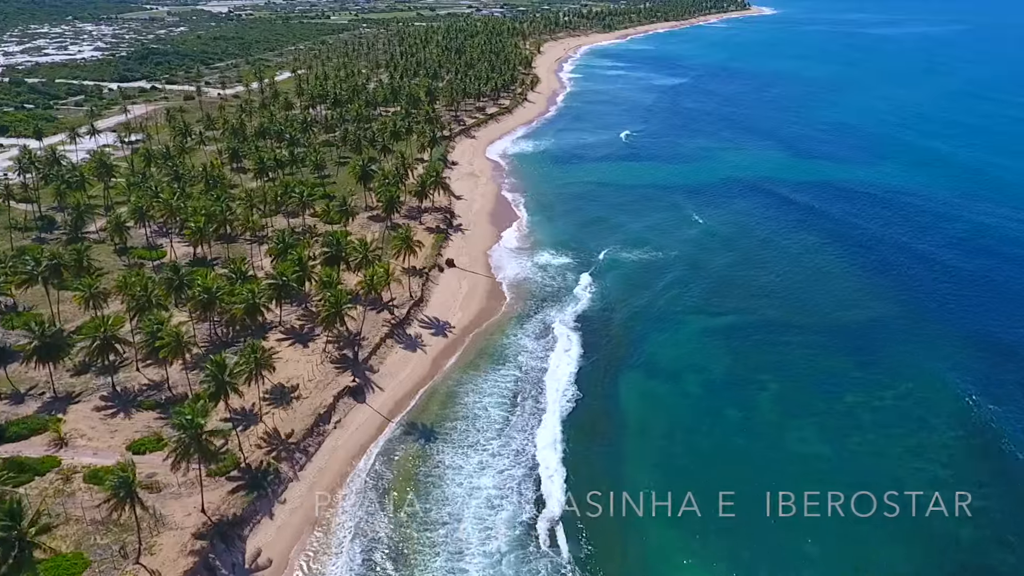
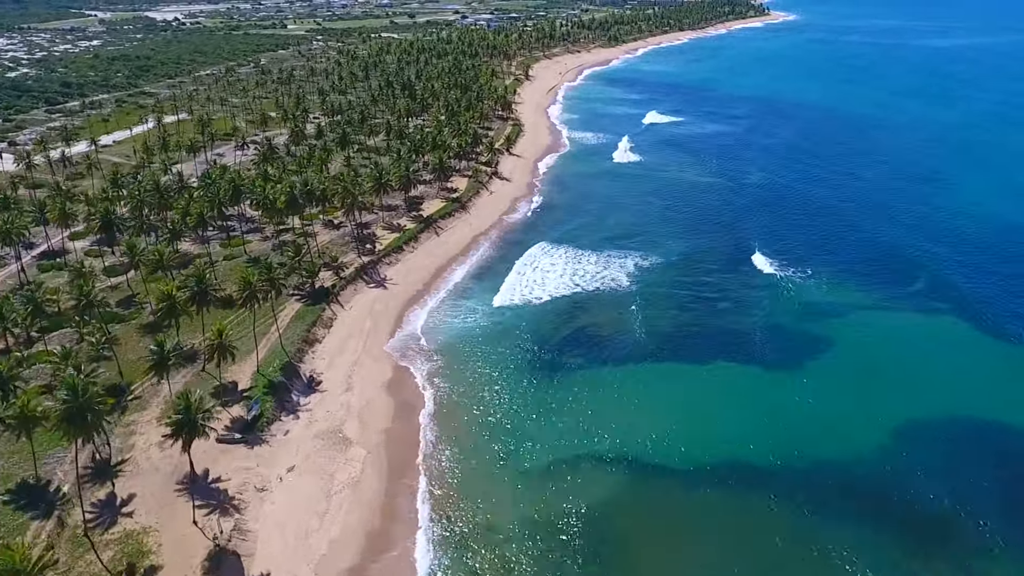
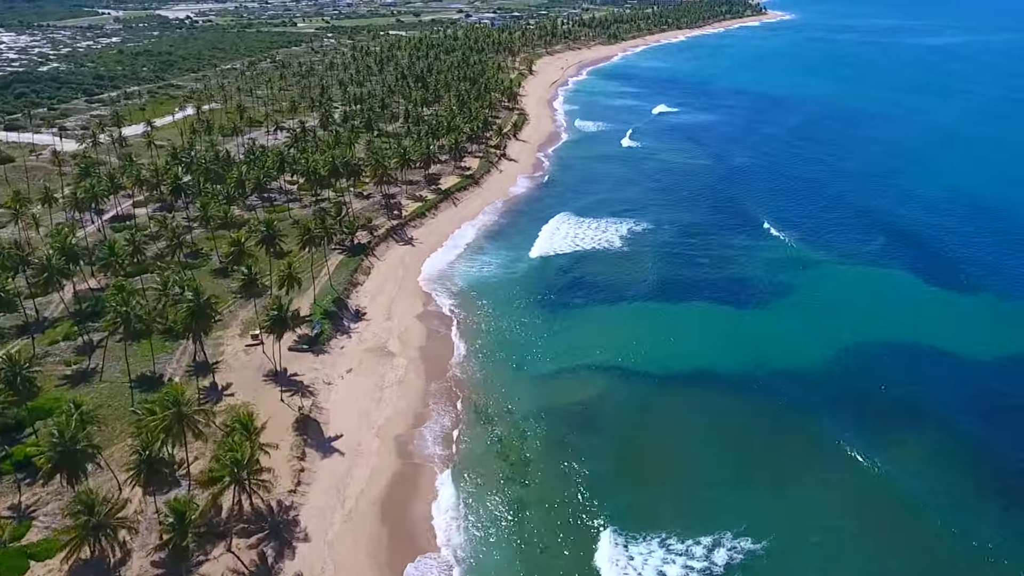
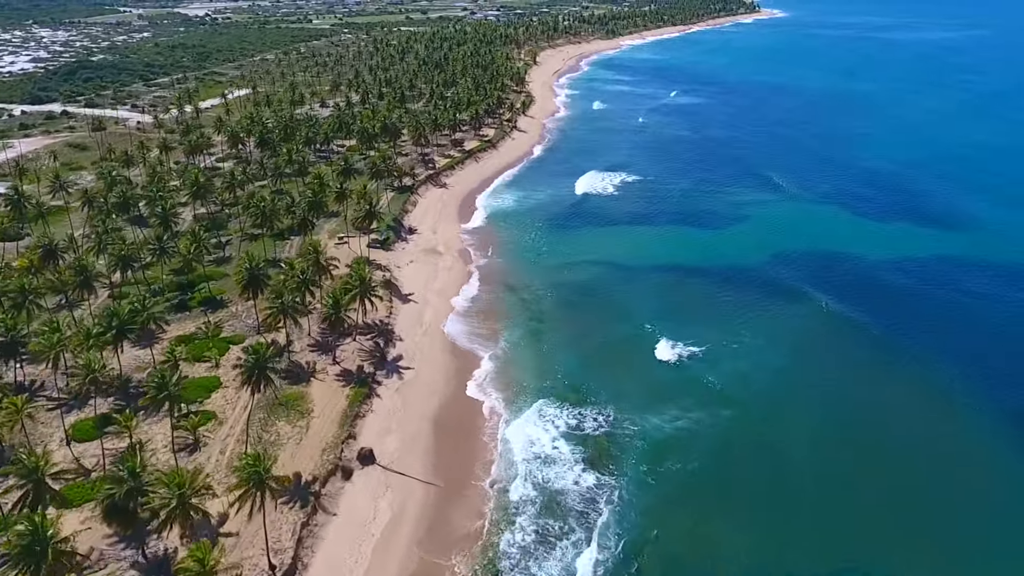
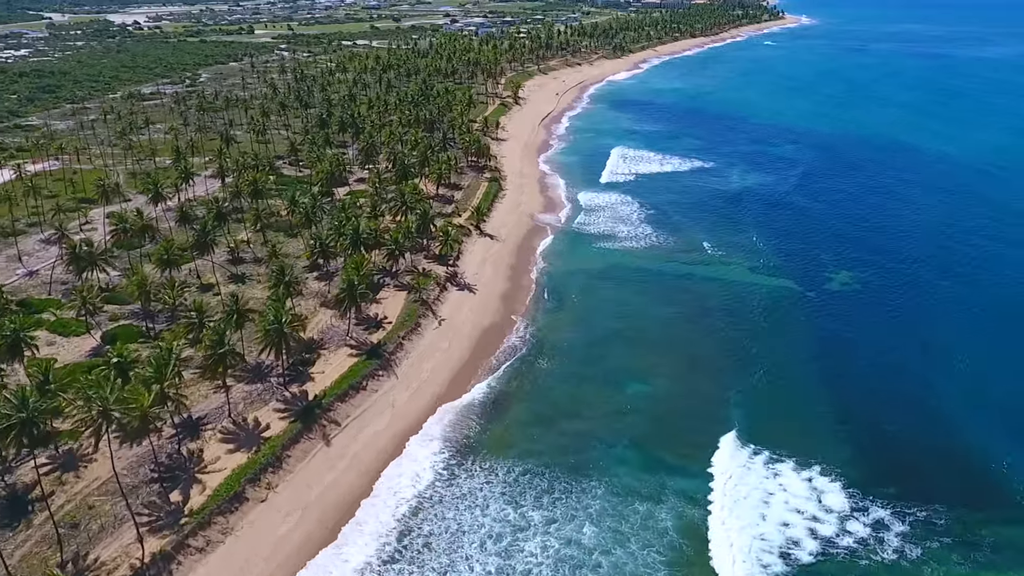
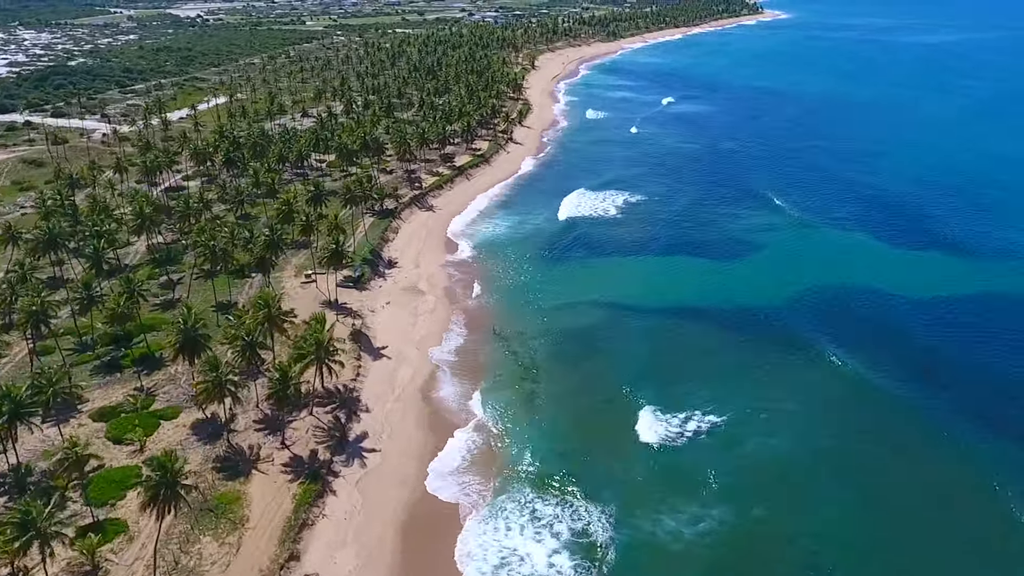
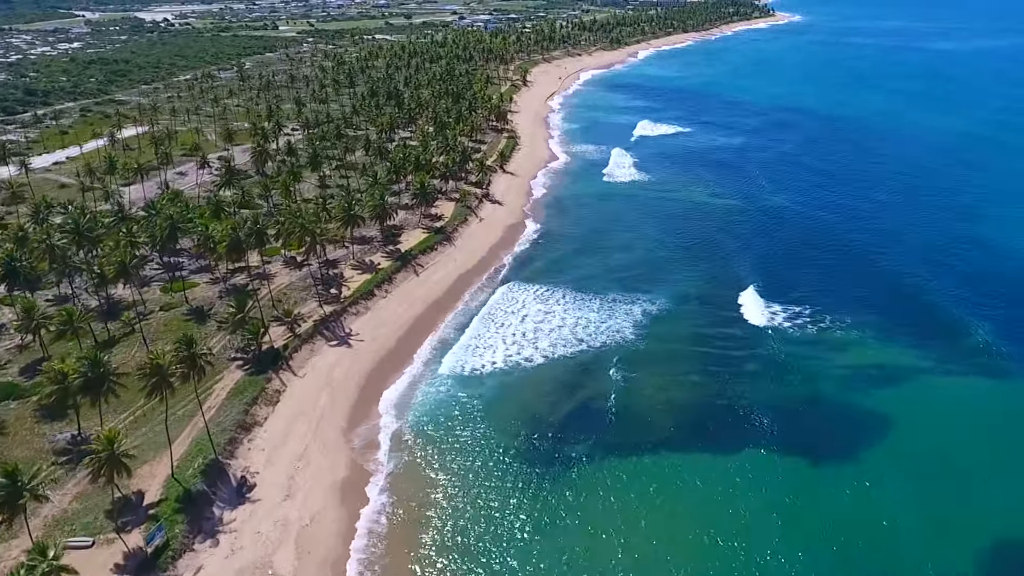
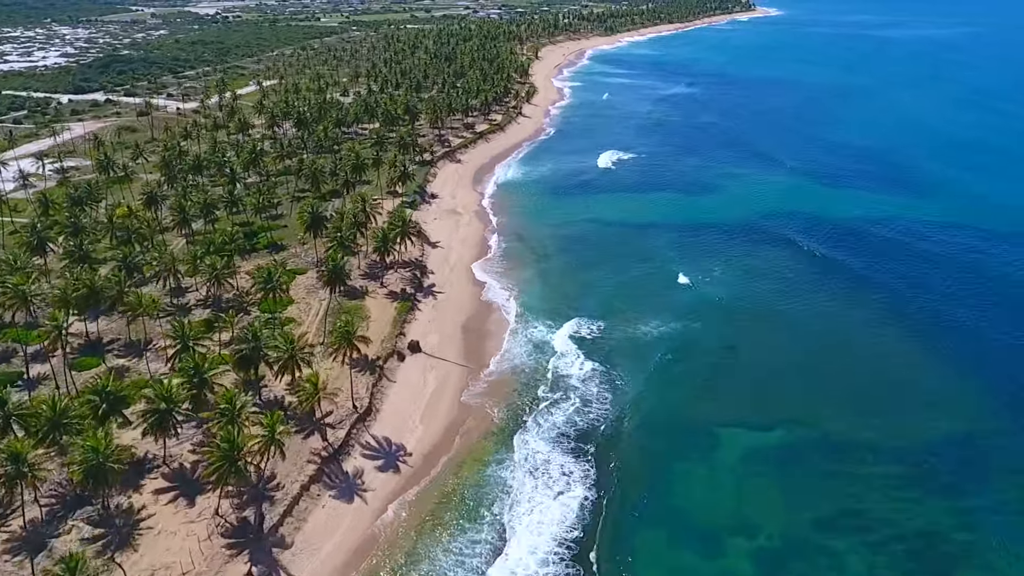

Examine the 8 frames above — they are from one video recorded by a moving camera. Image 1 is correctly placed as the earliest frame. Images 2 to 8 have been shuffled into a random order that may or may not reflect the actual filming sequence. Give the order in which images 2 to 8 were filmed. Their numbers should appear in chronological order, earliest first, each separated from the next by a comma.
8, 4, 6, 3, 2, 7, 5
